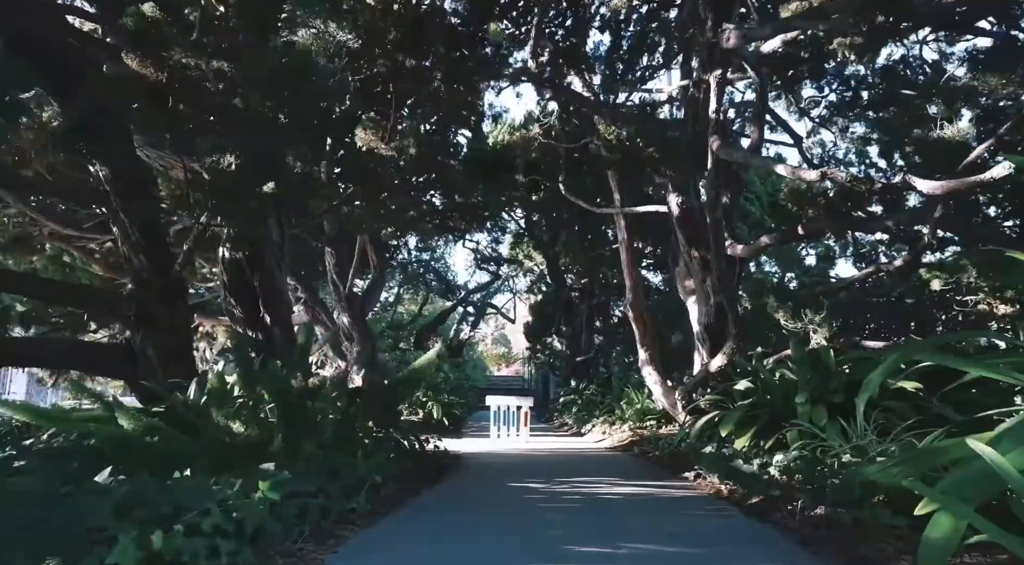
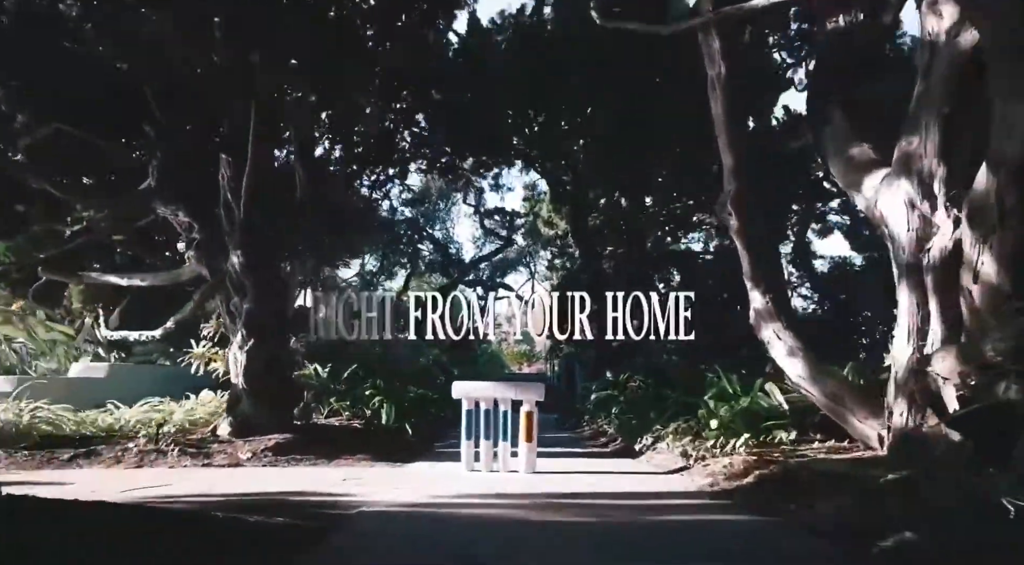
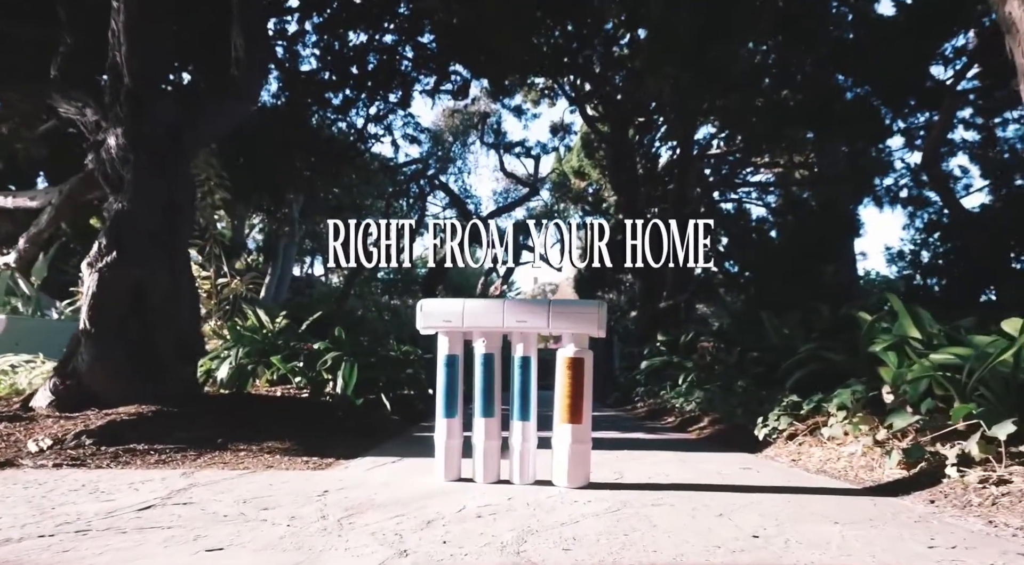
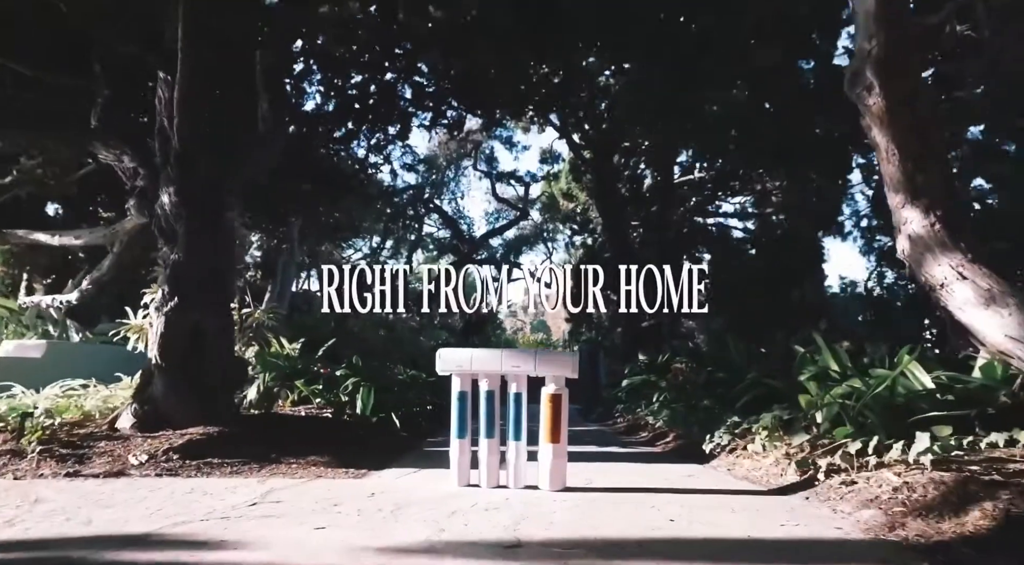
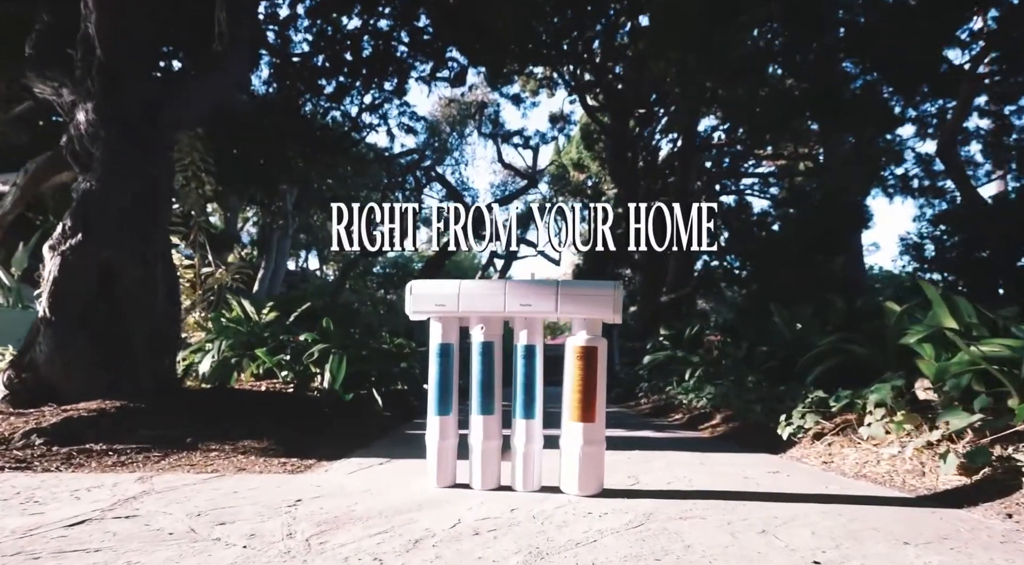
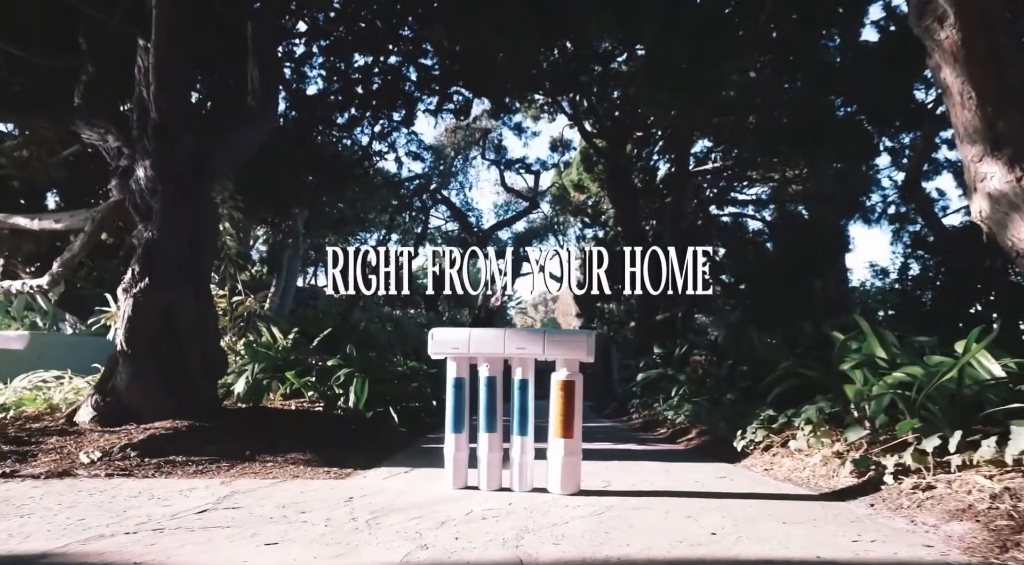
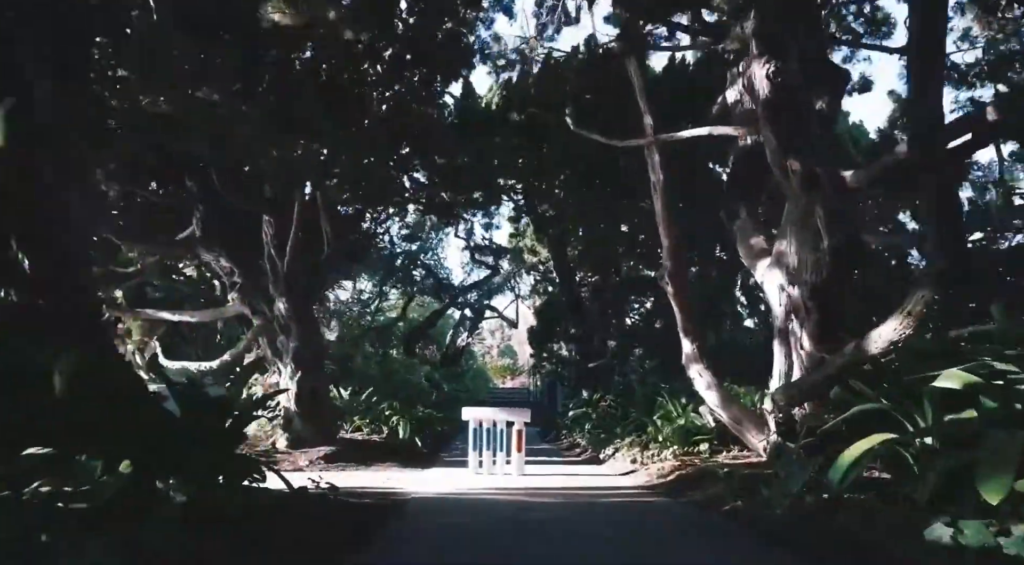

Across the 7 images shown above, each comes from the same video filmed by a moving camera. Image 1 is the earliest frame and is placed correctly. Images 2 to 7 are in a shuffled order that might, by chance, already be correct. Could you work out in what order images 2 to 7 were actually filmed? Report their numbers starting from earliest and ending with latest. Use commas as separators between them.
7, 2, 4, 6, 3, 5
